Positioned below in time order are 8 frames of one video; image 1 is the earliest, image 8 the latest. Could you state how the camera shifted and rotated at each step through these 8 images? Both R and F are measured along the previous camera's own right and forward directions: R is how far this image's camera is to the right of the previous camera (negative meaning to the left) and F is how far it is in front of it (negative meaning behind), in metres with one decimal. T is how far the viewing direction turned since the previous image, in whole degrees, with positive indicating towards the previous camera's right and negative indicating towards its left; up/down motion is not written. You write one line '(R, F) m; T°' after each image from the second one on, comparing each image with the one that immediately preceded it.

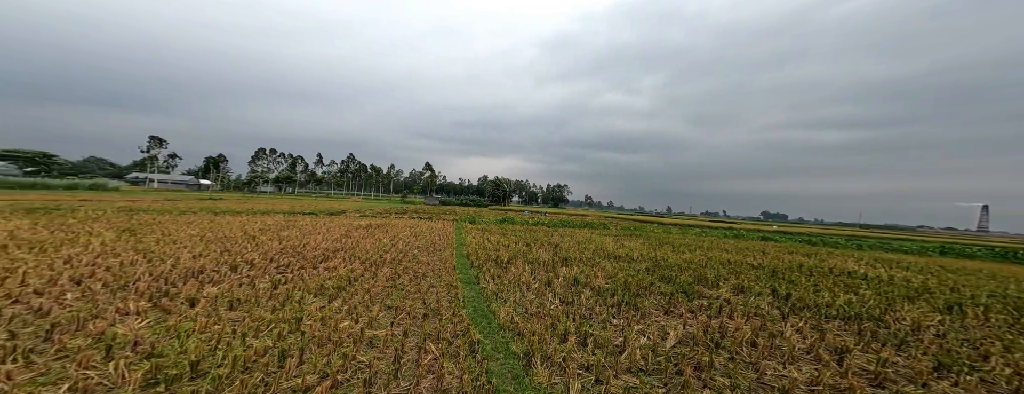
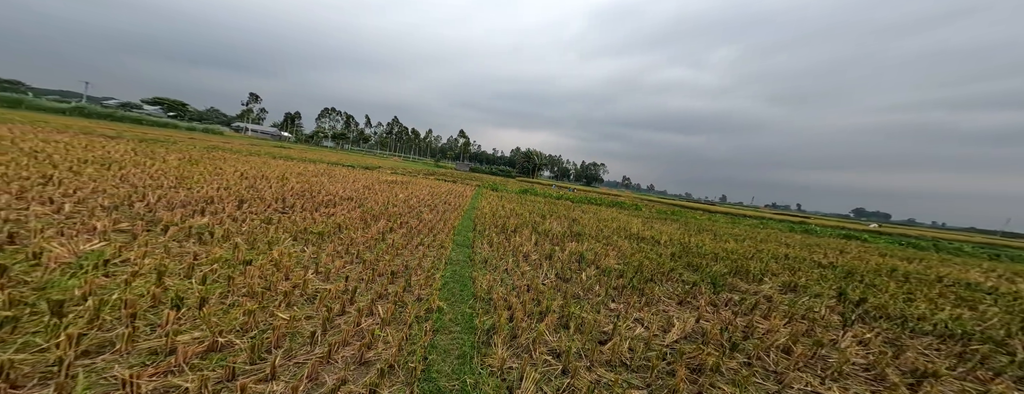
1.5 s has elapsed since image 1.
(+0.7, +1.0) m; -6°
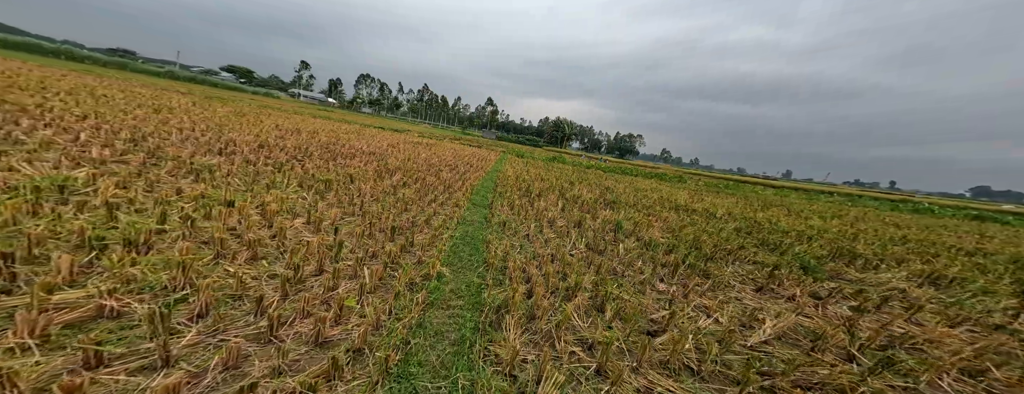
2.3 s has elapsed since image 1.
(0.0, +0.9) m; -5°
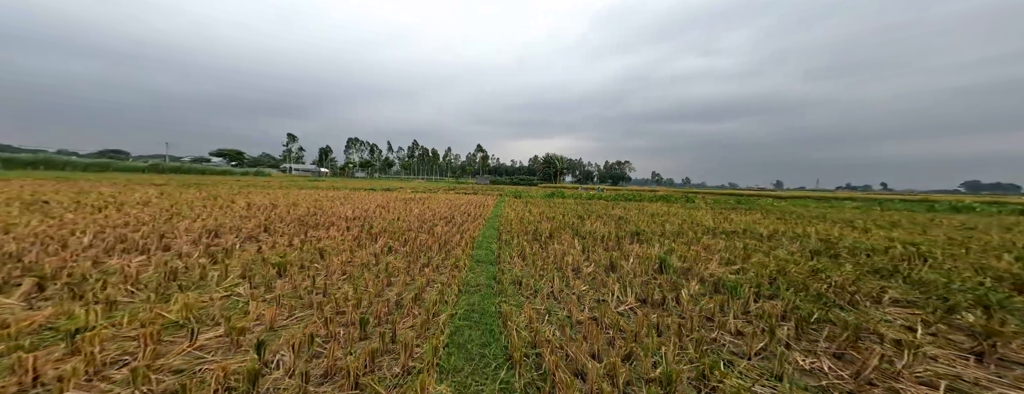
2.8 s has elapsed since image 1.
(-0.2, +1.0) m; +1°
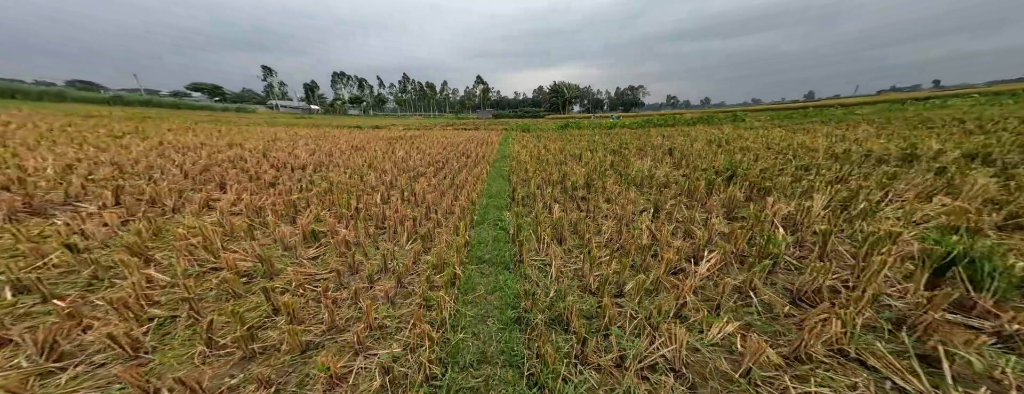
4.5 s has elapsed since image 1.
(-0.2, +2.5) m; -1°
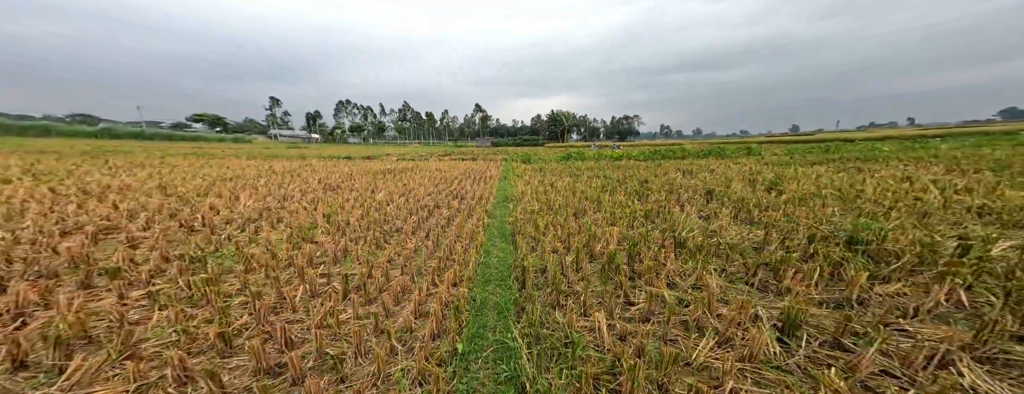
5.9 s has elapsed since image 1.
(-0.1, +1.4) m; 0°
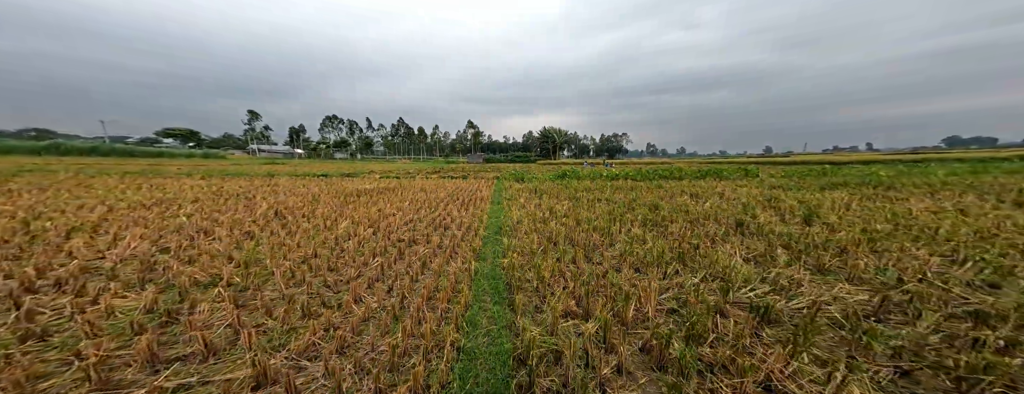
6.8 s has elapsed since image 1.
(-0.1, +1.1) m; +2°
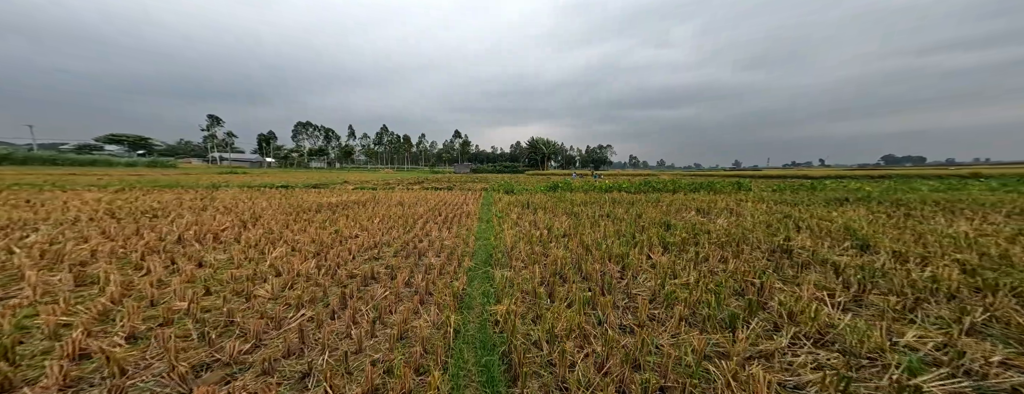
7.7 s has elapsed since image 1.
(-0.1, +1.2) m; +4°
